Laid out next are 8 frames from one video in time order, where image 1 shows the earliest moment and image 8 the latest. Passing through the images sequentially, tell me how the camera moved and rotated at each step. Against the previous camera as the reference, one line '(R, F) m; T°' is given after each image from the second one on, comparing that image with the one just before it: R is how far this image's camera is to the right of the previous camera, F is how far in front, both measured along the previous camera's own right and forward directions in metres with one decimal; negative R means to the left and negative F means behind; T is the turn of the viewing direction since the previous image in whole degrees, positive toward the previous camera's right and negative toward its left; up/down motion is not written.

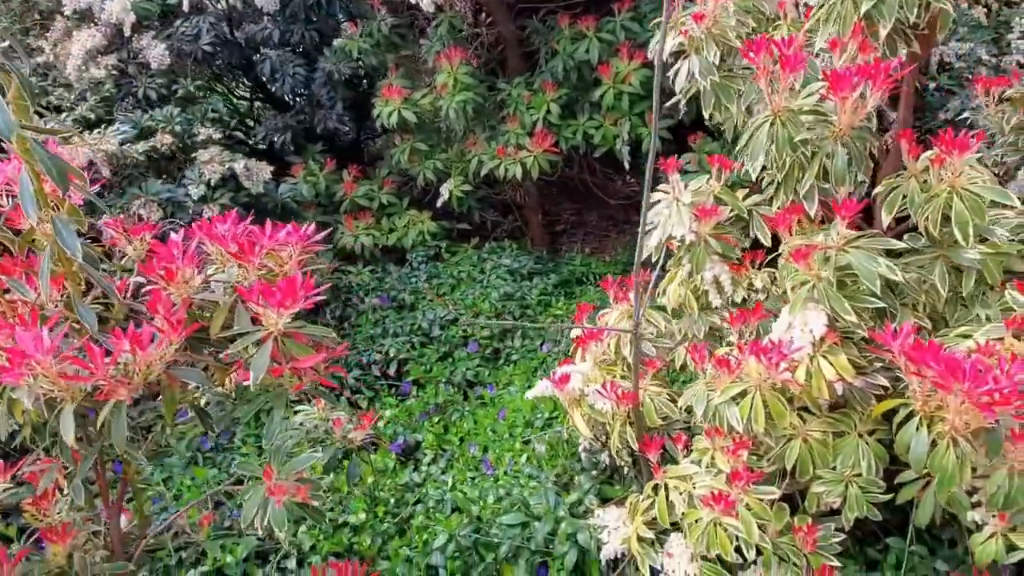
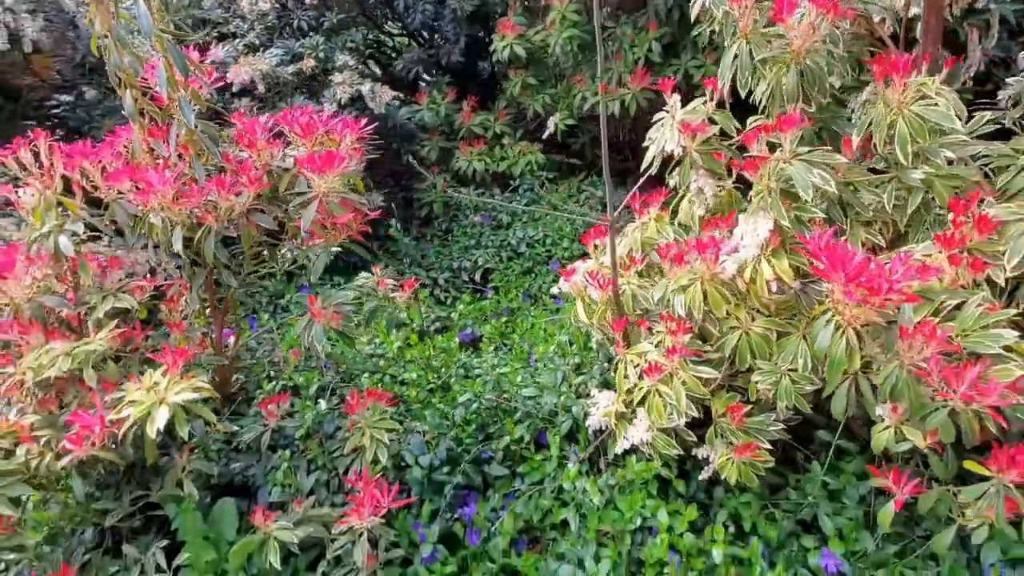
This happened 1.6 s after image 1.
(+0.4, -0.3) m; -14°
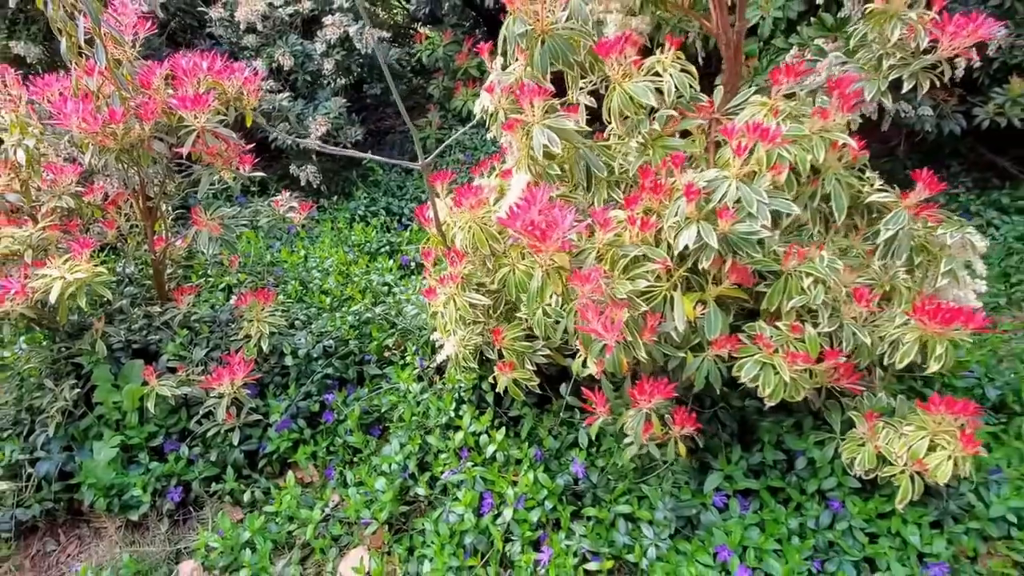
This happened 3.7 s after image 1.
(+0.8, -0.2) m; -10°
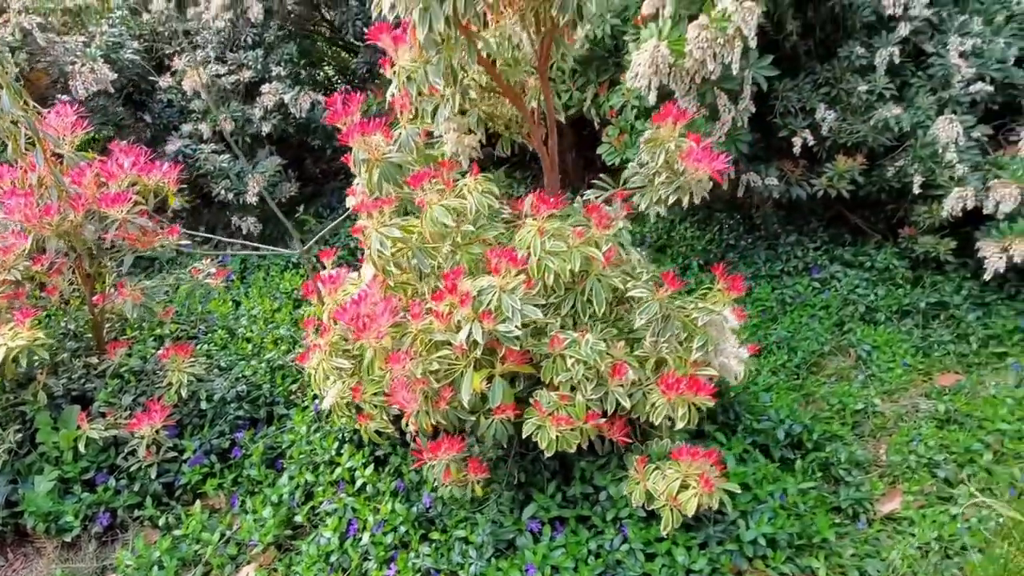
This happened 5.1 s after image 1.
(+0.5, -0.4) m; 0°
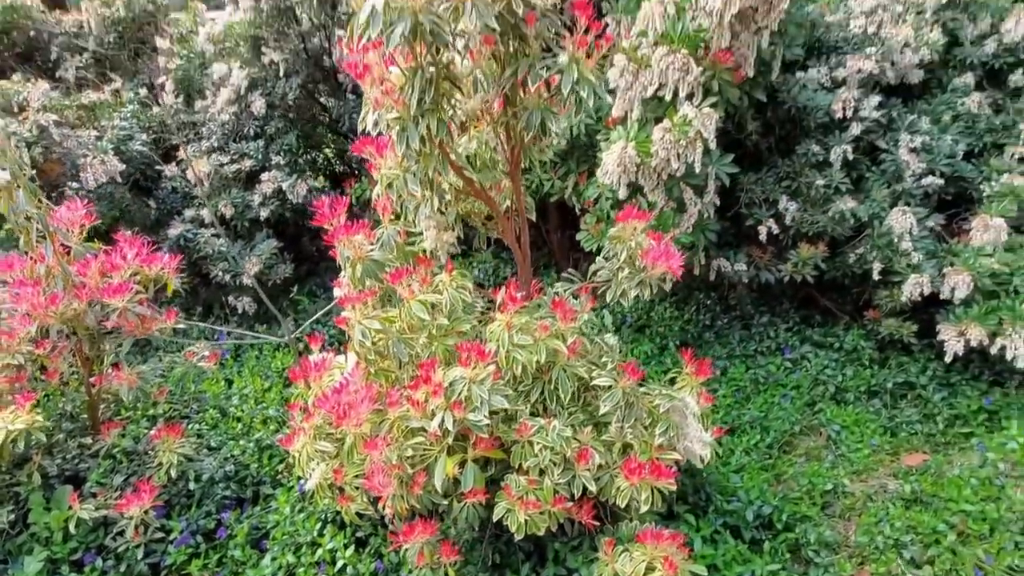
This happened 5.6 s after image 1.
(+0.1, -0.2) m; 0°
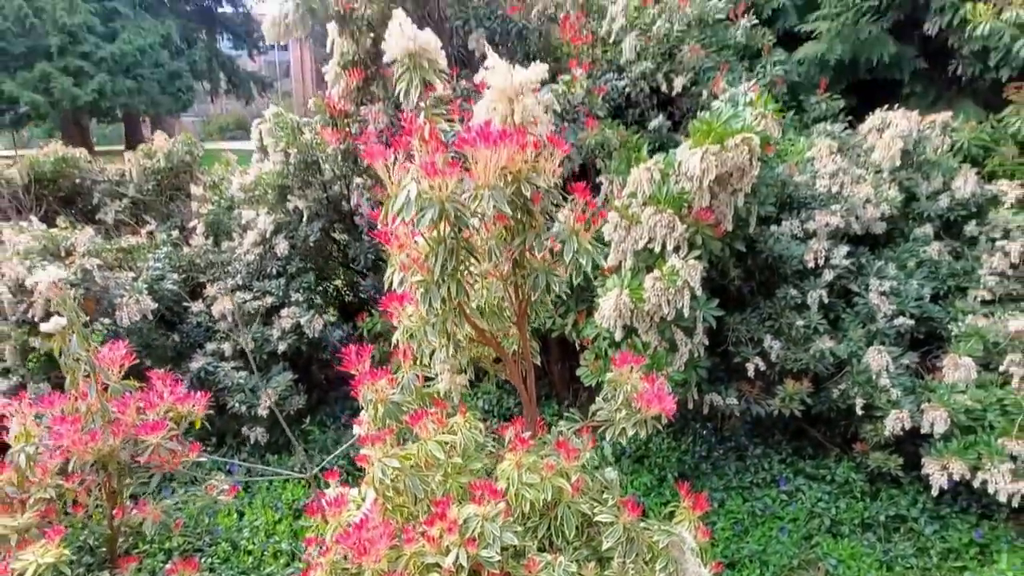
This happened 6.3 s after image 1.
(0.0, -0.3) m; 0°
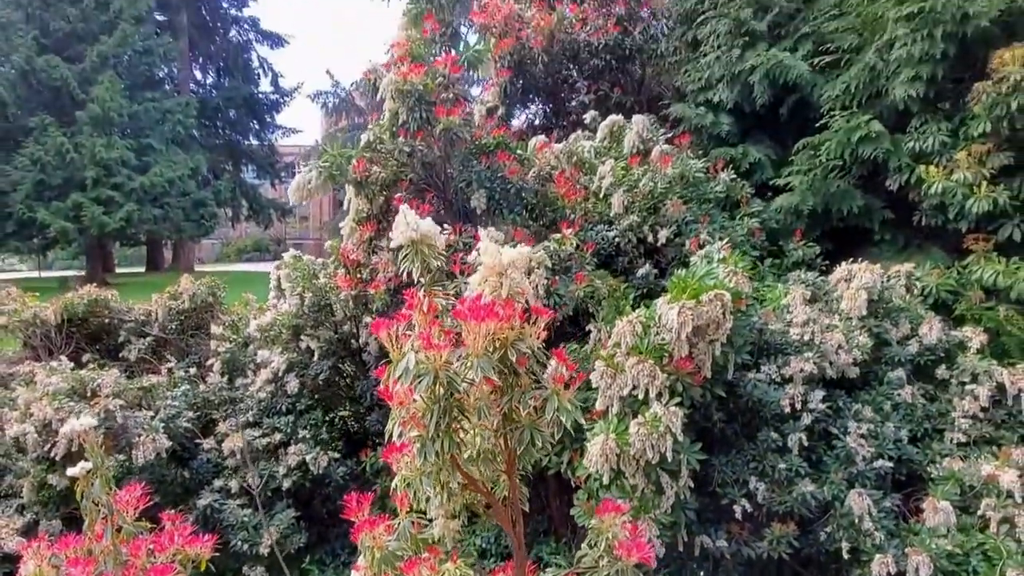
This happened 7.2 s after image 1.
(+0.1, -0.3) m; -1°
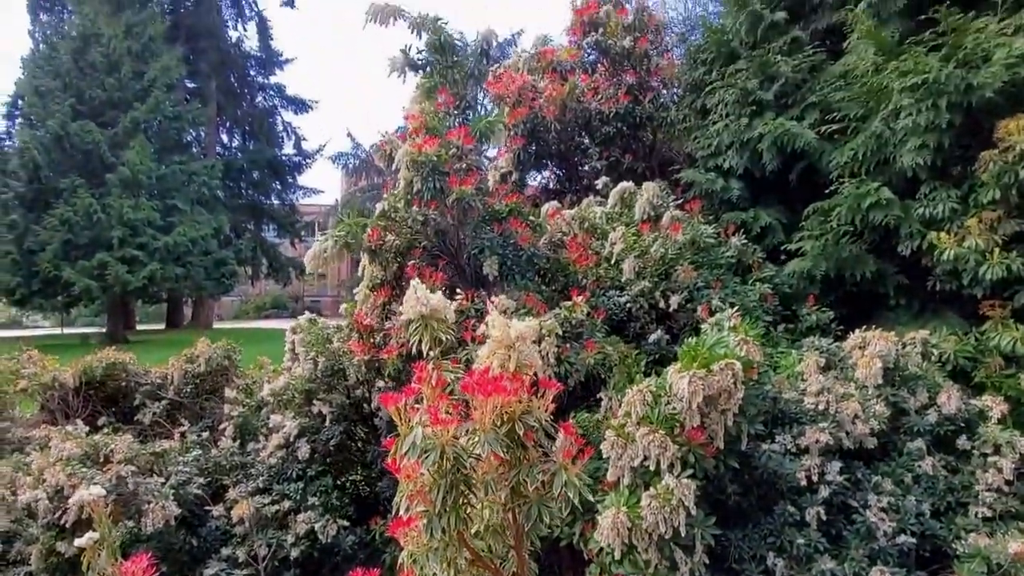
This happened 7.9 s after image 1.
(0.0, 0.0) m; -1°
